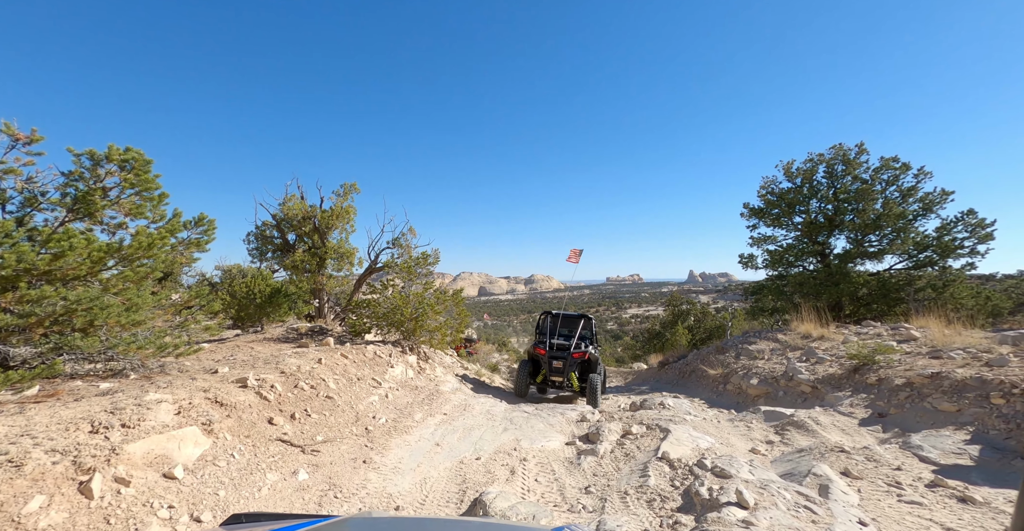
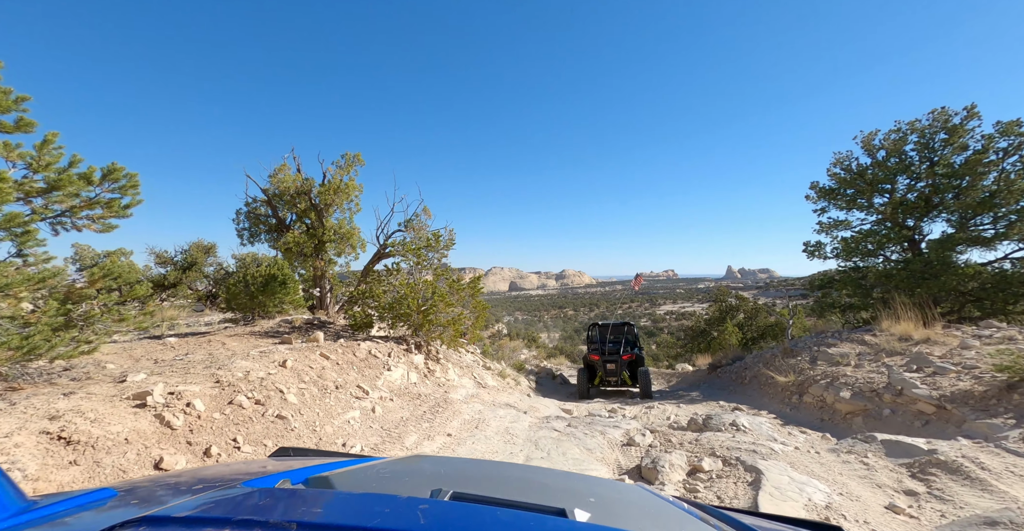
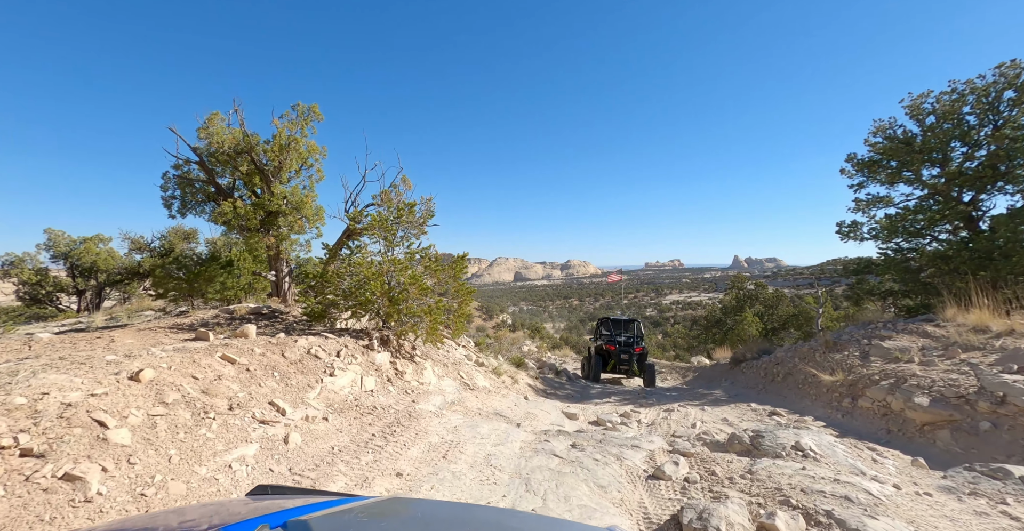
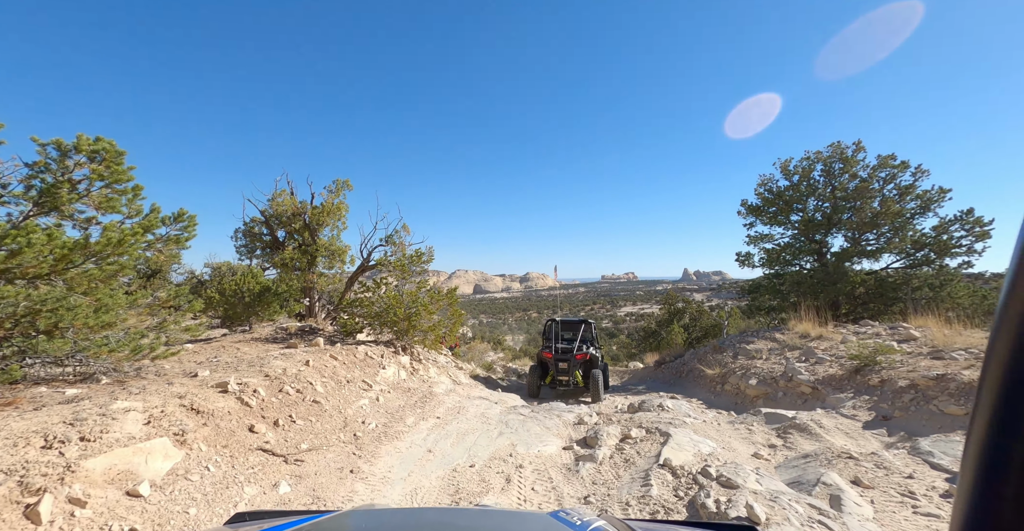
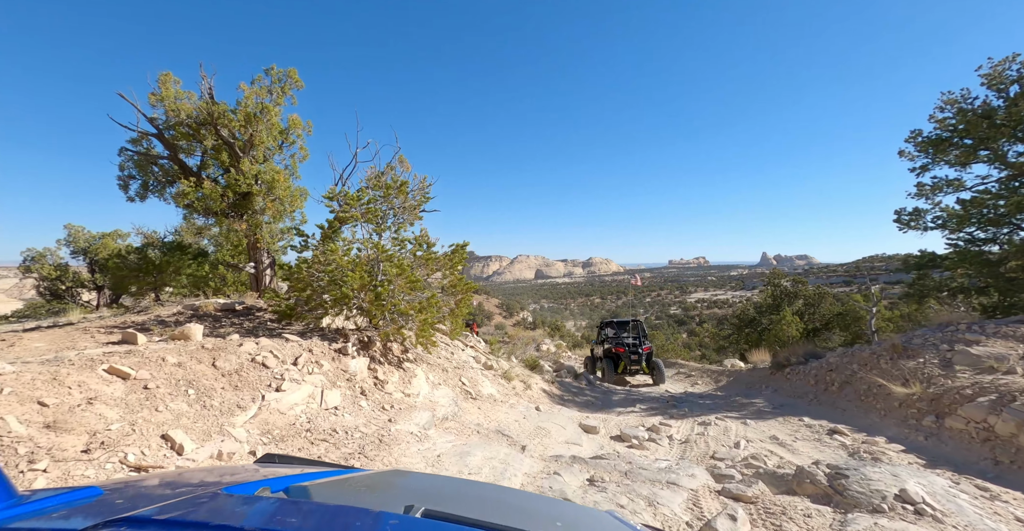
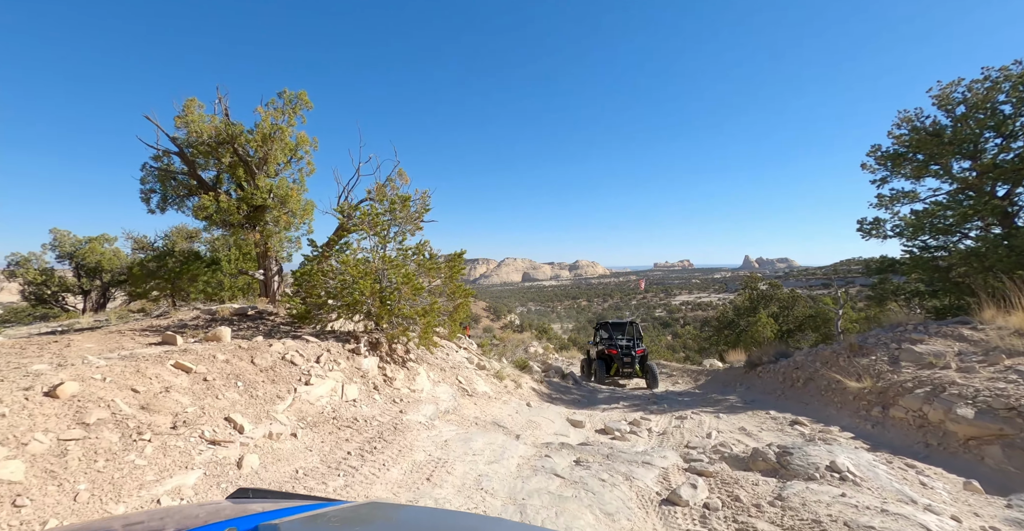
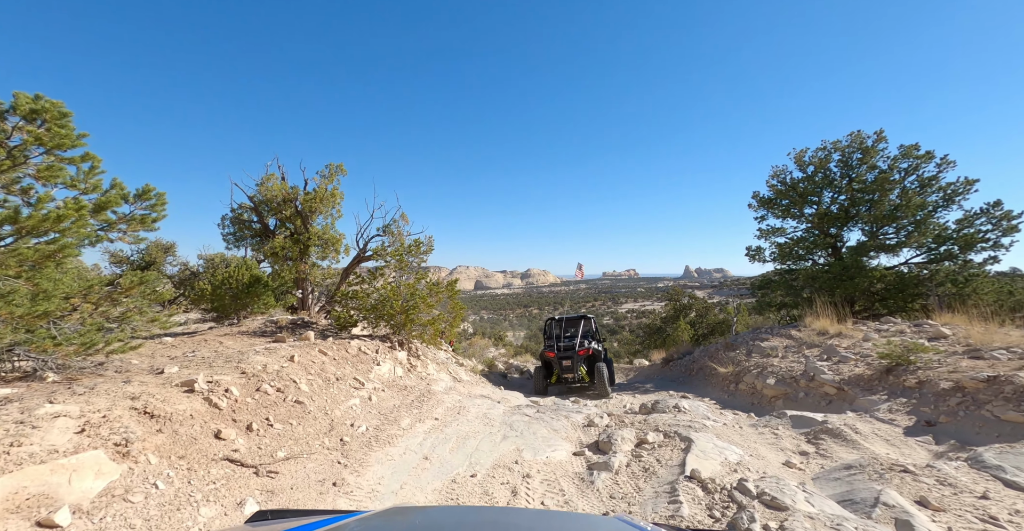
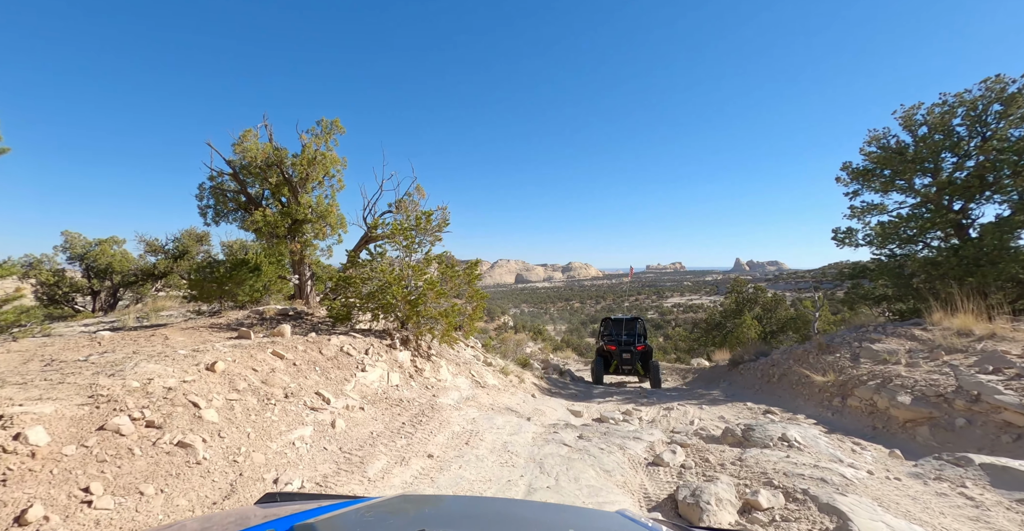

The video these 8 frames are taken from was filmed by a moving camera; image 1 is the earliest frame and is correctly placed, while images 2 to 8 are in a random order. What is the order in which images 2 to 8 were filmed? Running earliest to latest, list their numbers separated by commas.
4, 7, 2, 8, 3, 6, 5
